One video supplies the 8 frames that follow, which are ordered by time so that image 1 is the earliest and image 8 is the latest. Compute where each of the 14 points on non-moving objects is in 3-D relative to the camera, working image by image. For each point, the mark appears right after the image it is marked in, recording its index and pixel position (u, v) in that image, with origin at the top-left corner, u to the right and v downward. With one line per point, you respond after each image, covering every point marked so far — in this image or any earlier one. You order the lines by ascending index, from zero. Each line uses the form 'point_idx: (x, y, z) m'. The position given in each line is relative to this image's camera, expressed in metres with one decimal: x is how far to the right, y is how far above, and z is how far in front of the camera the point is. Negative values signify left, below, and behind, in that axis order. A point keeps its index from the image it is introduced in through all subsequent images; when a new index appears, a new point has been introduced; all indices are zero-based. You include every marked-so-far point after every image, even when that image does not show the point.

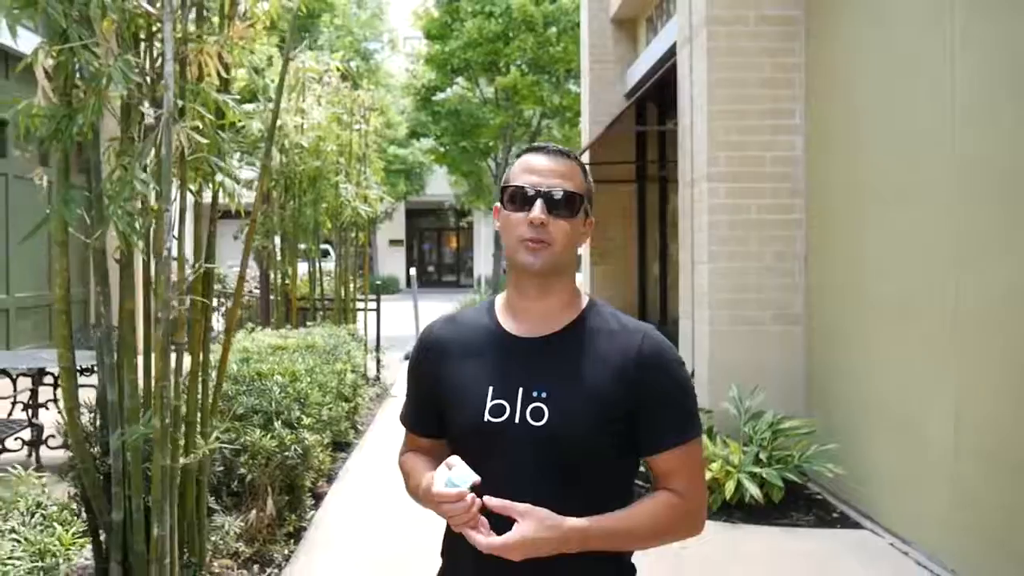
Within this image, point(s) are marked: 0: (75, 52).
0: (-1.3, +0.7, +2.9) m
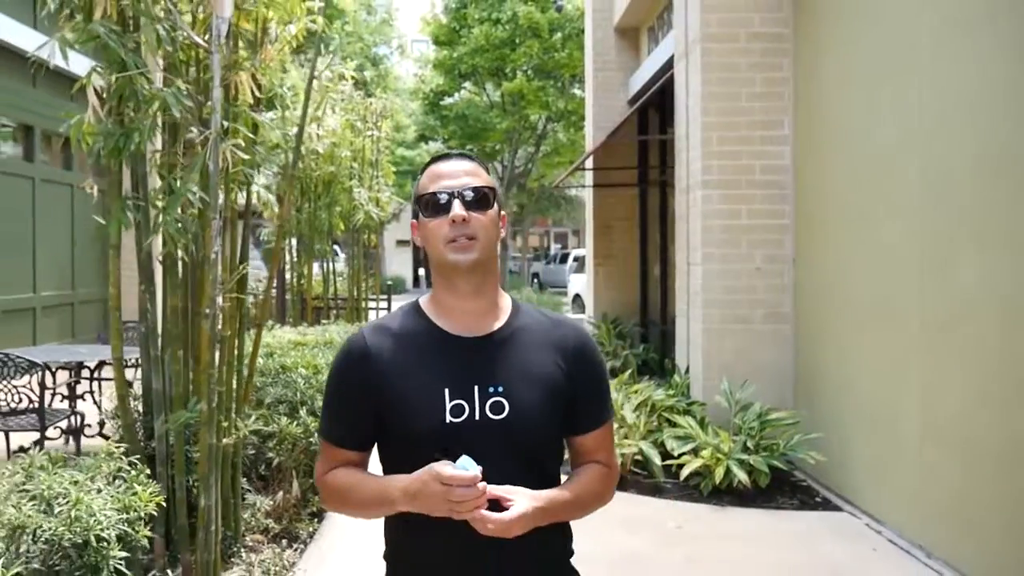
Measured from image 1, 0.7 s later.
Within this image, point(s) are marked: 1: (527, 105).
0: (-1.3, +0.7, +3.2) m
1: (+0.3, +3.0, +15.4) m
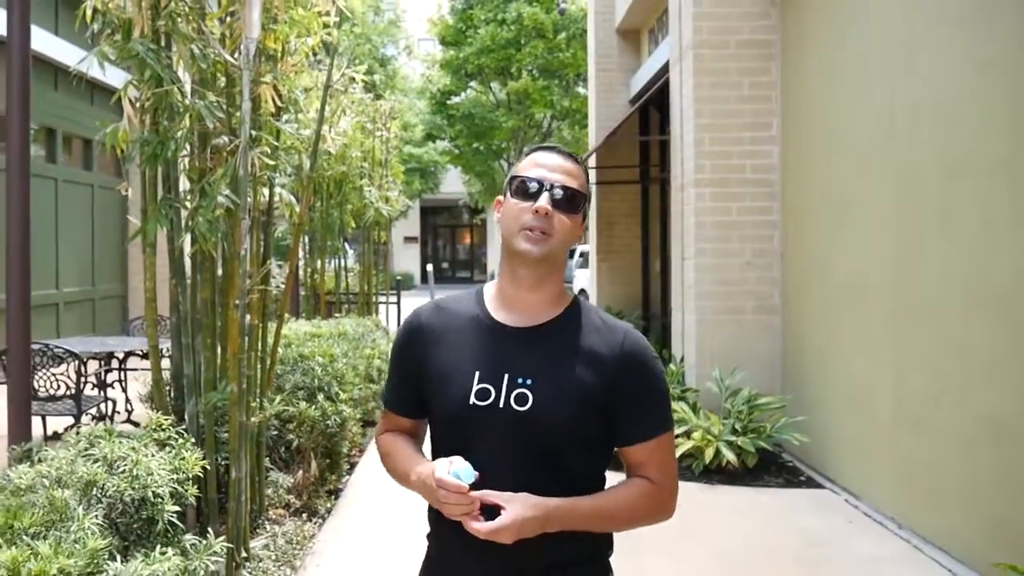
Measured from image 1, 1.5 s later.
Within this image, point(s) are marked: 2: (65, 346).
0: (-1.3, +0.7, +3.6) m
1: (+0.3, +3.1, +15.7) m
2: (-2.7, -0.3, +5.6) m
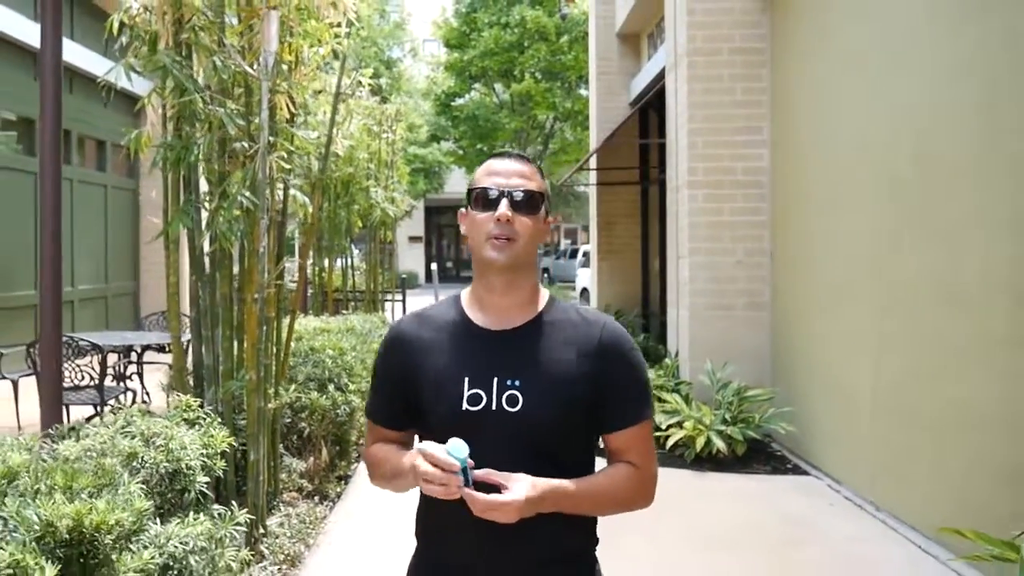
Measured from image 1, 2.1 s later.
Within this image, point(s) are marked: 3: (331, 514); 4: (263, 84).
0: (-1.3, +0.8, +3.8) m
1: (+0.4, +3.1, +16.0) m
2: (-2.7, -0.3, +5.8) m
3: (-0.9, -1.1, +4.7) m
4: (-1.0, +0.8, +3.7) m
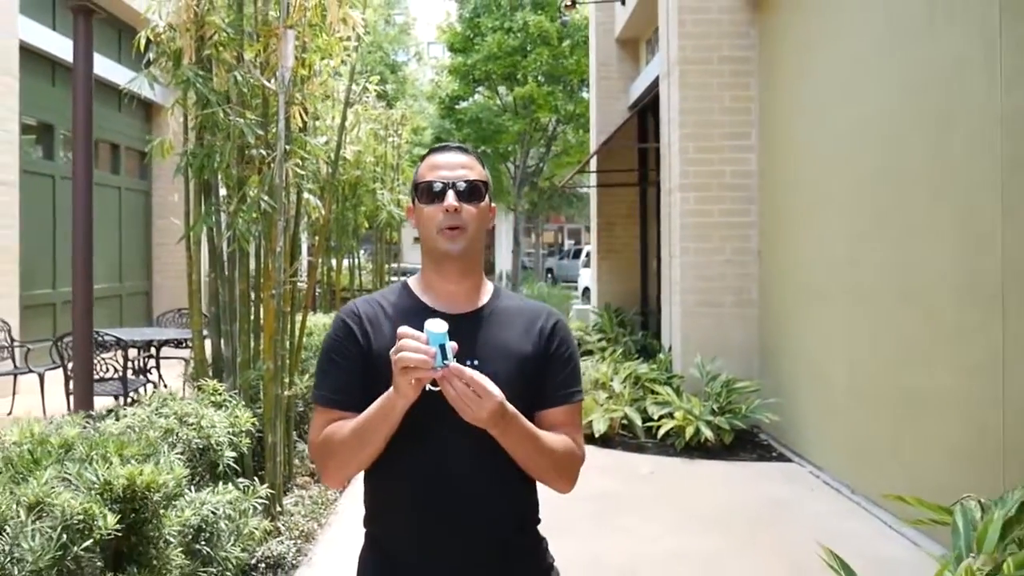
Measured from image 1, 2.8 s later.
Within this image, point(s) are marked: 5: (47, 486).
0: (-1.3, +0.8, +4.2) m
1: (+0.4, +3.1, +16.3) m
2: (-2.7, -0.3, +6.2) m
3: (-0.9, -1.1, +5.0) m
4: (-1.0, +0.8, +4.1) m
5: (-1.0, -0.4, +2.1) m
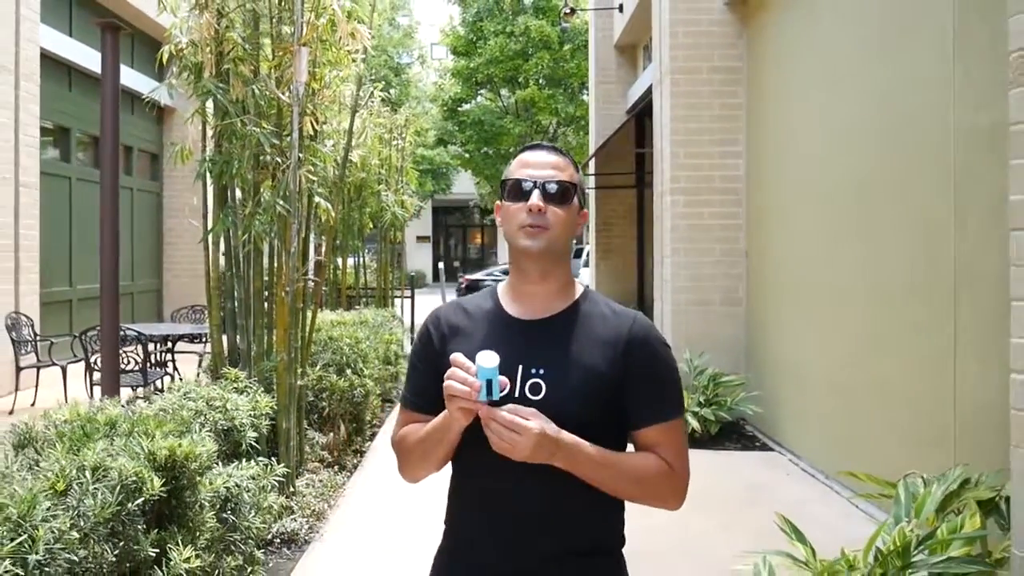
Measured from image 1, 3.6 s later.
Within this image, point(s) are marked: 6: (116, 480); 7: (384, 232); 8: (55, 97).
0: (-1.3, +0.8, +4.5) m
1: (+0.5, +3.1, +16.6) m
2: (-2.7, -0.3, +6.5) m
3: (-0.9, -1.1, +5.3) m
4: (-1.0, +0.8, +4.4) m
5: (-1.1, -0.4, +2.4) m
6: (-1.0, -0.5, +2.3) m
7: (-1.6, +0.7, +11.3) m
8: (-4.6, +1.9, +9.4) m
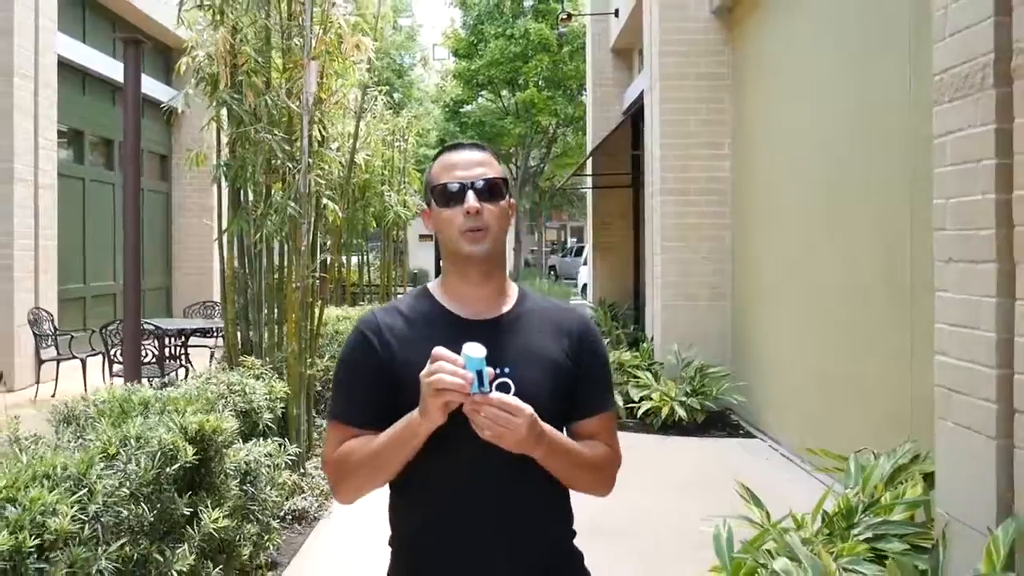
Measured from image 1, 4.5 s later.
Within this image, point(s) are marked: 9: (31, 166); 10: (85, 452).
0: (-1.4, +0.8, +4.8) m
1: (+0.5, +3.2, +16.9) m
2: (-2.7, -0.3, +6.9) m
3: (-1.0, -1.1, +5.7) m
4: (-1.1, +0.9, +4.7) m
5: (-1.1, -0.4, +2.7) m
6: (-1.0, -0.4, +2.6) m
7: (-1.6, +0.7, +11.6) m
8: (-4.6, +1.9, +9.8) m
9: (-4.0, +1.0, +7.8) m
10: (-1.1, -0.4, +2.5) m
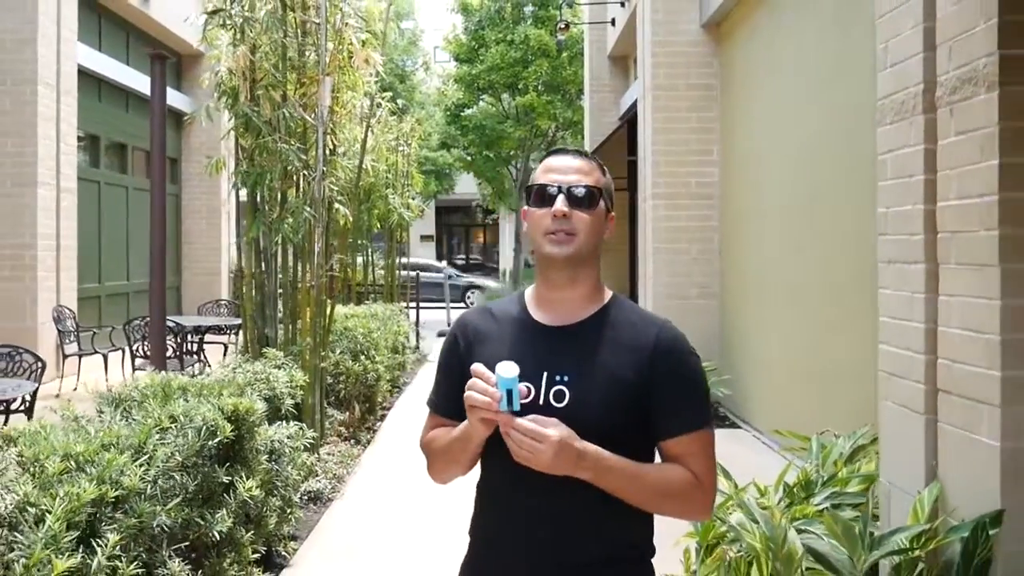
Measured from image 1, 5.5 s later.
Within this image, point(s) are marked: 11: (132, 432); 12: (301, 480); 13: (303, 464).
0: (-1.4, +0.8, +5.2) m
1: (+0.5, +3.2, +17.3) m
2: (-2.7, -0.3, +7.2) m
3: (-1.0, -1.1, +6.0) m
4: (-1.1, +0.9, +5.1) m
5: (-1.1, -0.4, +3.1) m
6: (-1.0, -0.4, +3.0) m
7: (-1.6, +0.7, +12.0) m
8: (-4.6, +2.0, +10.1) m
9: (-4.0, +1.0, +8.2) m
10: (-1.1, -0.4, +2.9) m
11: (-1.1, -0.4, +2.8) m
12: (-1.0, -0.9, +4.4) m
13: (-1.0, -0.8, +4.3) m
